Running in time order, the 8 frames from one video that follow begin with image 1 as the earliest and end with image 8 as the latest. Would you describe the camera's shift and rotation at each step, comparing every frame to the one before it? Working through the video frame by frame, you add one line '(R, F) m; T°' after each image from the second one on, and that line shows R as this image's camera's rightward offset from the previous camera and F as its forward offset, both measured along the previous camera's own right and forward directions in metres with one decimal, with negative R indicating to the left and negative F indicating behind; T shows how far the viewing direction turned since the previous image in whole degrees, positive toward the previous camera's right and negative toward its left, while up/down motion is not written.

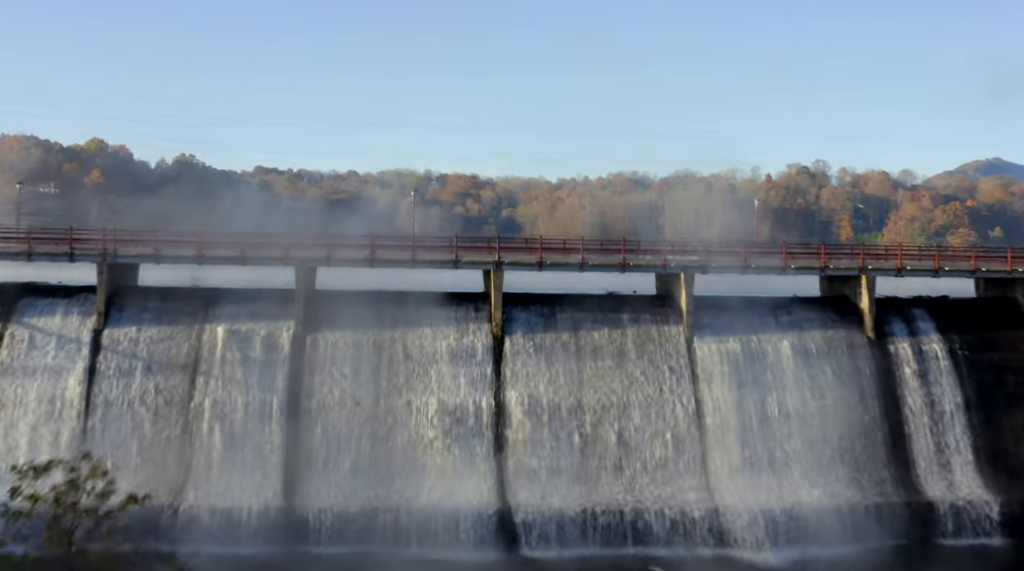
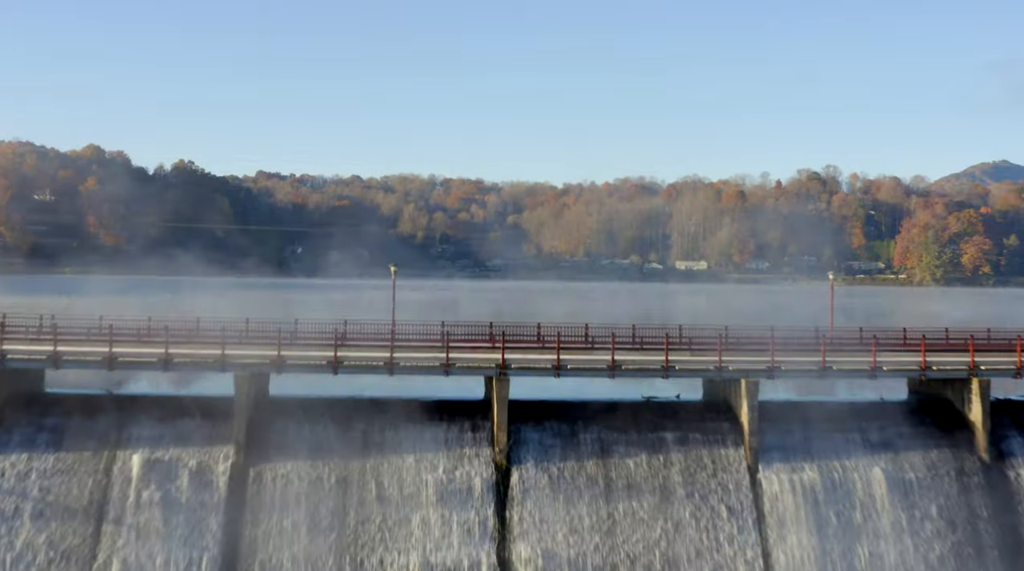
(0.0, +1.4) m; 0°
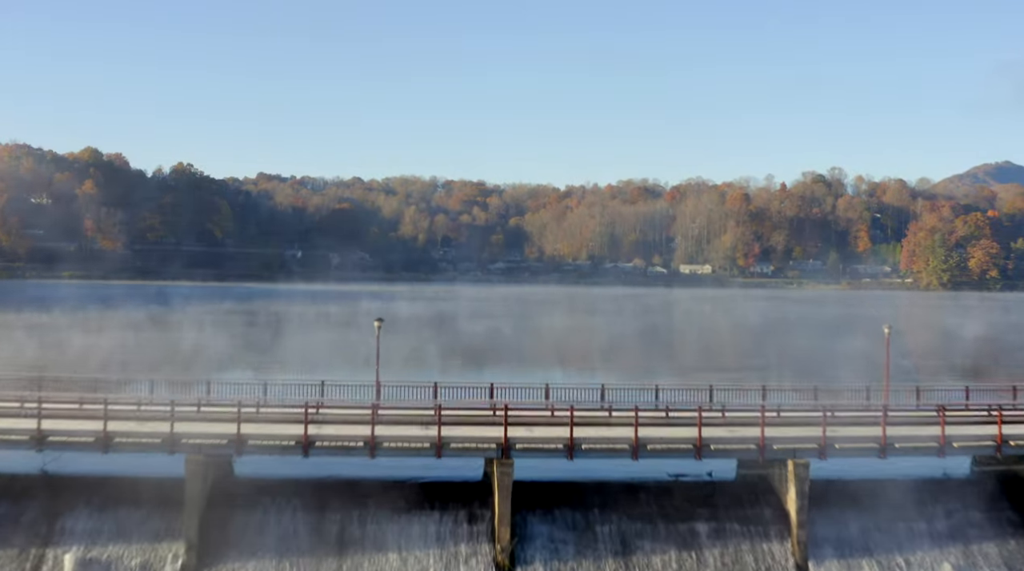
(0.0, +0.7) m; 0°
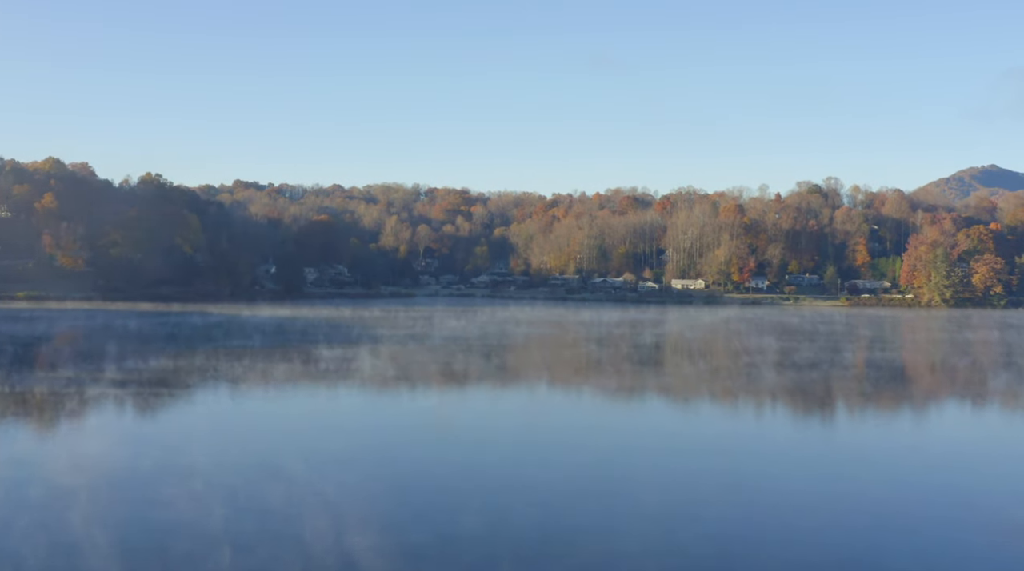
(+0.1, +3.3) m; +1°
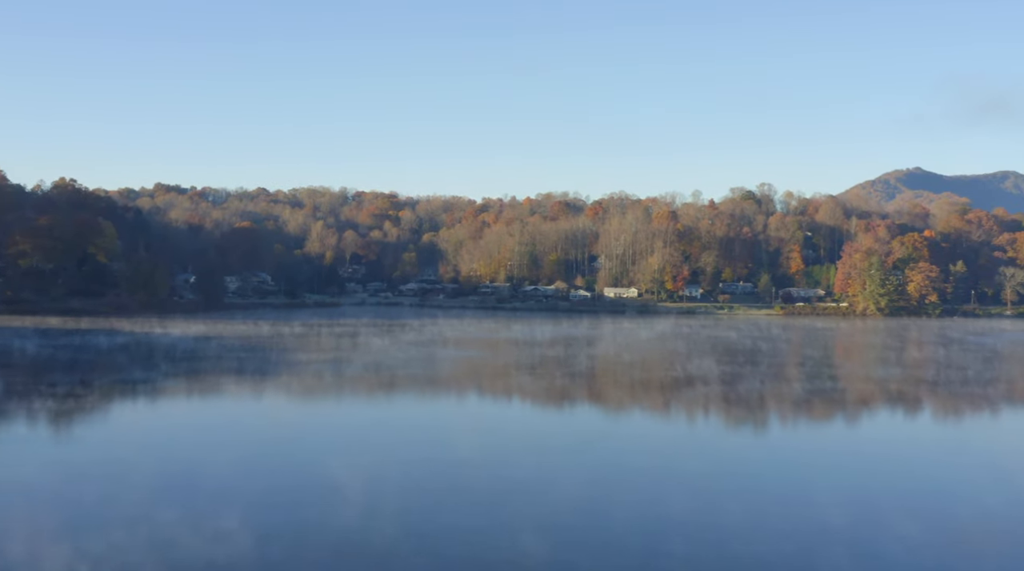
(+0.1, +2.0) m; +4°
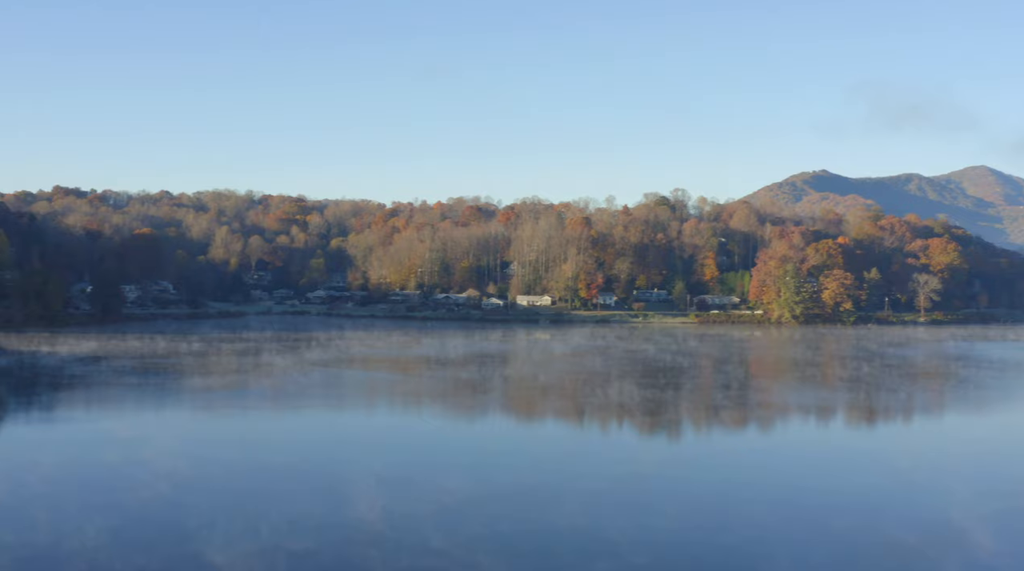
(+0.2, +2.0) m; +4°
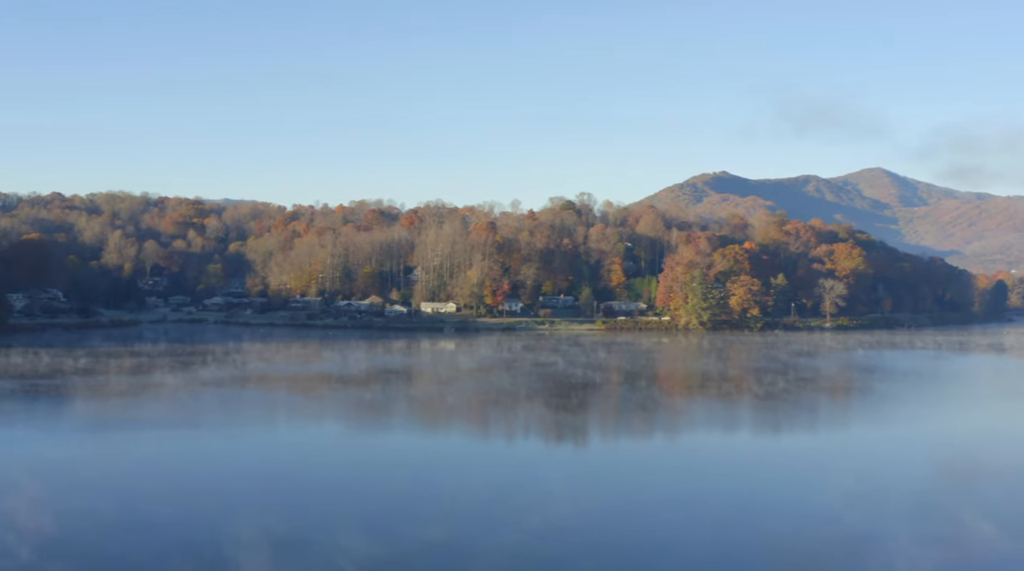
(+0.2, +1.7) m; +5°
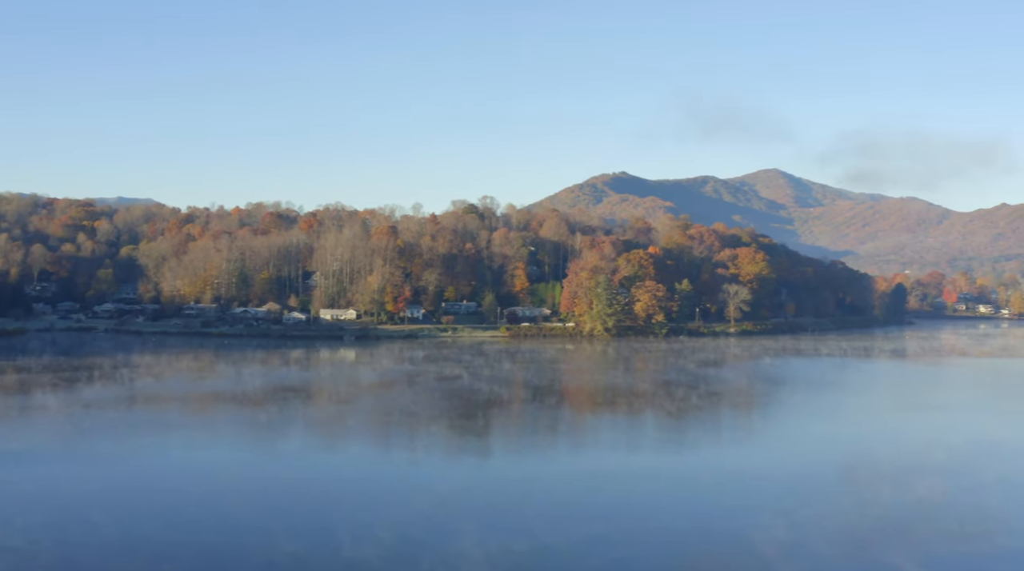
(0.0, +1.3) m; +5°
